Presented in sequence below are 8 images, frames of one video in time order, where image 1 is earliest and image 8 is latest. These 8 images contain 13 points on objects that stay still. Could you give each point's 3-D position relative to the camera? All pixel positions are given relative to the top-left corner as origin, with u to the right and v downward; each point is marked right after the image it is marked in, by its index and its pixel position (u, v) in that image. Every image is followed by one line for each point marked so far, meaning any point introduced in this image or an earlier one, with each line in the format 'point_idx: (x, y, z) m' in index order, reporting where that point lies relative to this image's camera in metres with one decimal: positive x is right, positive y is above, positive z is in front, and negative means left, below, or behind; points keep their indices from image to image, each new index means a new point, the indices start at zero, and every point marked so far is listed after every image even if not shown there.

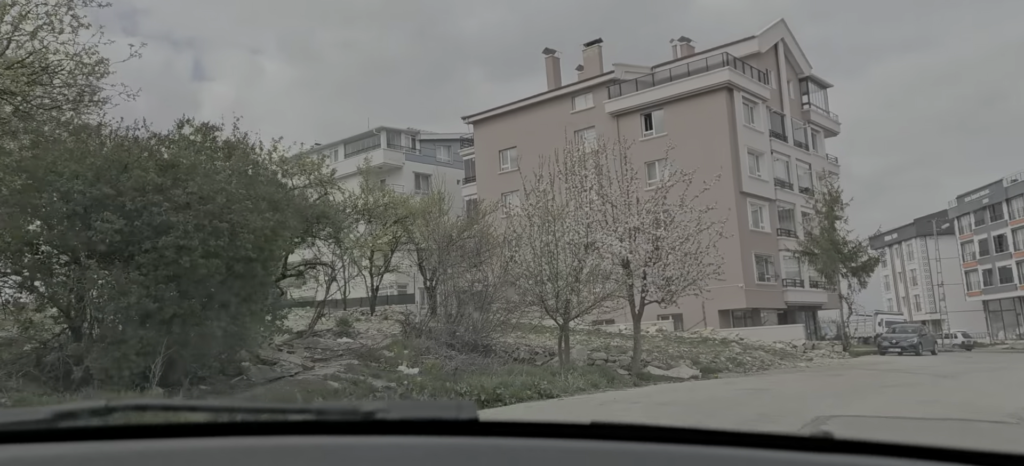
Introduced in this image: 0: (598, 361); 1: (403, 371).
0: (+2.2, -3.3, +19.7) m
1: (-1.9, -2.4, +13.2) m
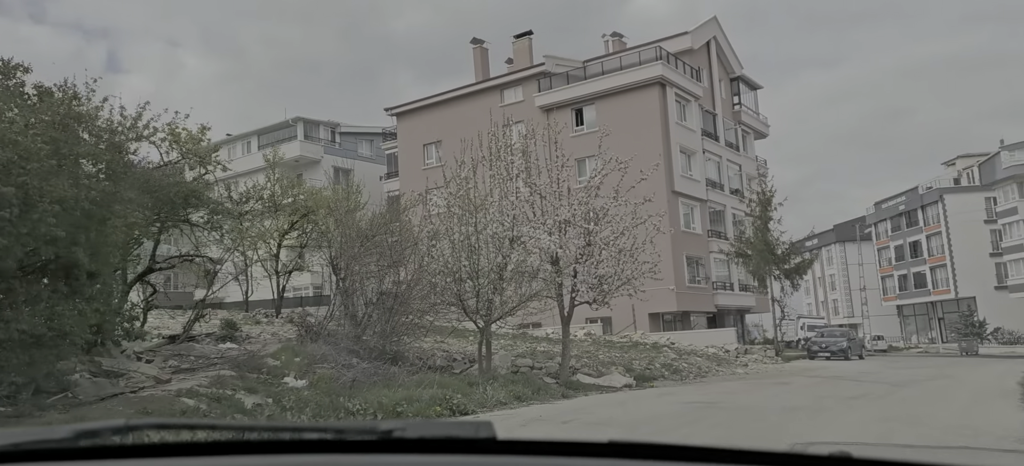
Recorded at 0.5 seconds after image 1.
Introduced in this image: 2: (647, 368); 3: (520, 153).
0: (+0.3, -3.2, +17.9) m
1: (-3.2, -2.1, +11.0) m
2: (+3.3, -3.4, +19.0) m
3: (+0.2, +2.0, +18.5) m
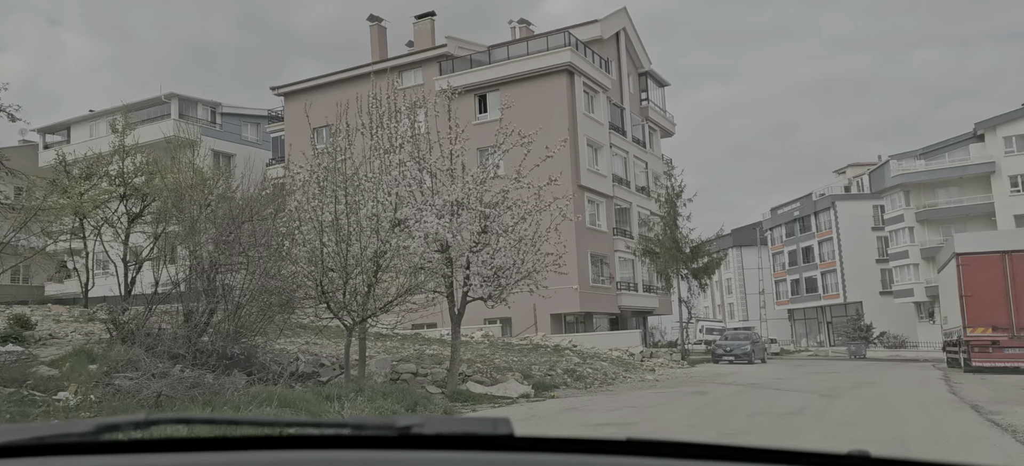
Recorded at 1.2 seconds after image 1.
0: (-2.1, -2.8, +15.2) m
1: (-4.7, -1.7, +8.0) m
2: (+0.7, -3.1, +16.7) m
3: (-2.2, +2.3, +15.8) m
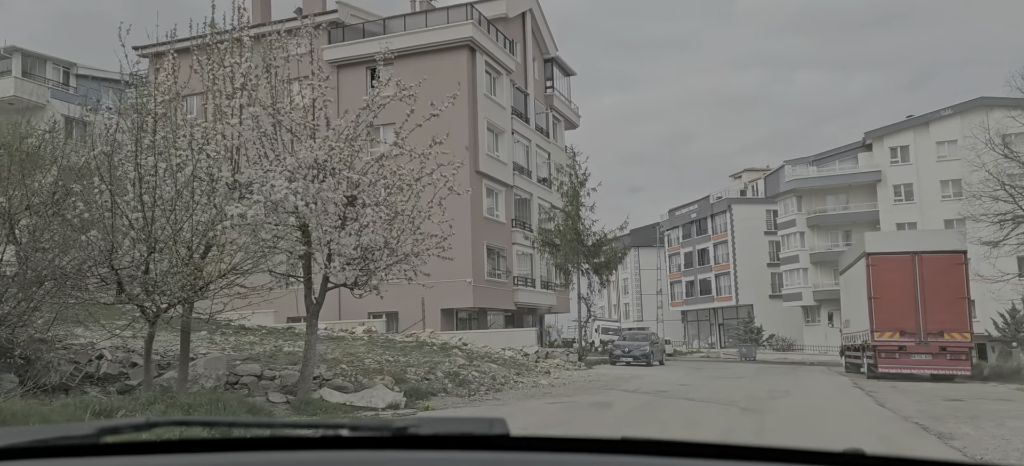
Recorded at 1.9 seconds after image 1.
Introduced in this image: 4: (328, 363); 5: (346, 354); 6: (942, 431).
0: (-4.3, -2.3, +12.2) m
1: (-5.8, -1.2, +4.7) m
2: (-1.6, -2.7, +14.1) m
3: (-4.2, +2.8, +12.8) m
4: (-3.5, -2.5, +14.8) m
5: (-3.7, -2.7, +16.9) m
6: (+5.7, -2.6, +10.2) m
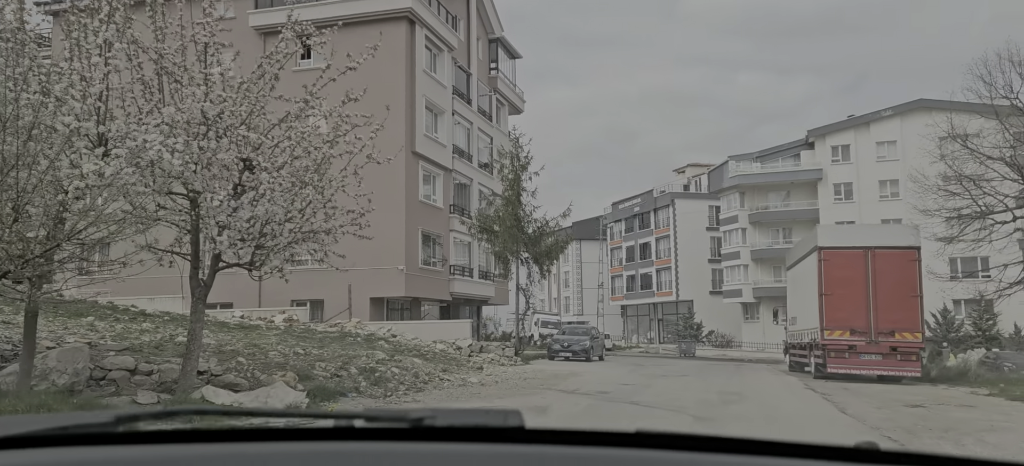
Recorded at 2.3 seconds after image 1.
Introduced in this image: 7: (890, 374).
0: (-5.3, -1.9, +10.2) m
1: (-6.3, -0.8, +2.6) m
2: (-2.8, -2.3, +12.3) m
3: (-5.2, +3.2, +10.8) m
4: (-4.8, -2.0, +12.8) m
5: (-5.1, -2.2, +14.9) m
6: (+4.7, -2.4, +8.9) m
7: (+9.7, -3.6, +19.7) m
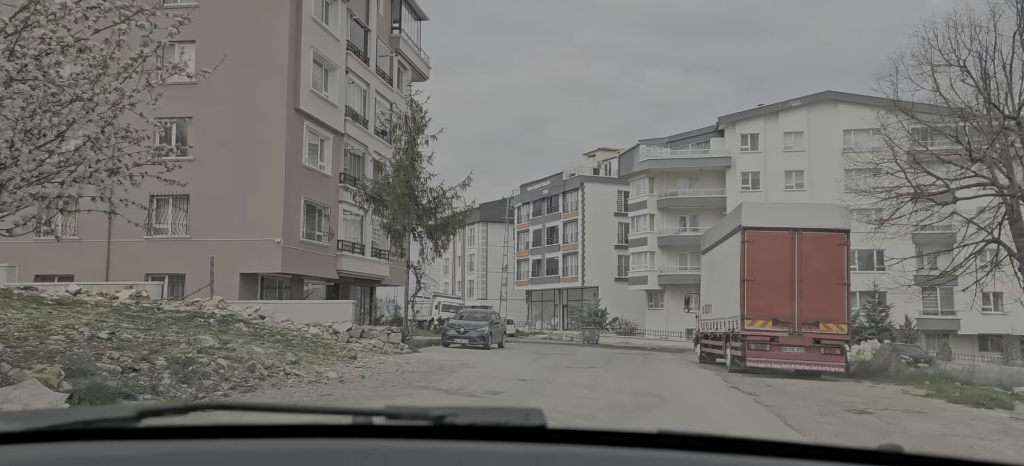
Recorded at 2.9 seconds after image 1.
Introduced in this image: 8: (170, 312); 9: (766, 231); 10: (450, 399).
0: (-6.7, -1.2, +6.7) m
1: (-6.8, -0.2, -1.0) m
2: (-4.5, -1.6, +9.0) m
3: (-6.5, +3.9, +7.1) m
4: (-6.5, -1.3, +9.3) m
5: (-7.0, -1.4, +11.4) m
6: (+3.4, -2.1, +6.6) m
7: (+7.0, -3.2, +17.9) m
8: (-8.5, -1.9, +19.0) m
9: (+6.0, 0.0, +18.1) m
10: (-0.9, -2.2, +10.4) m
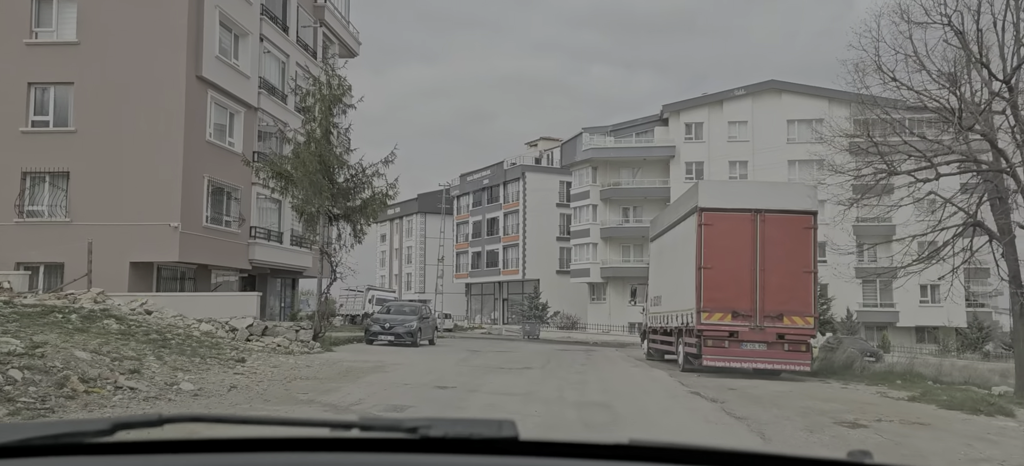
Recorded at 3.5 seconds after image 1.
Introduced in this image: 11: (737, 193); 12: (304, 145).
0: (-7.4, -0.8, +3.7) m
1: (-6.8, +0.1, -4.0) m
2: (-5.3, -1.3, +6.2) m
3: (-7.1, +4.3, +4.1) m
4: (-7.4, -0.9, +6.3) m
5: (-8.0, -1.0, +8.3) m
6: (+2.7, -1.8, +4.3) m
7: (+5.5, -2.8, +15.9) m
8: (-10.0, -1.5, +15.8) m
9: (+4.5, +0.4, +16.0) m
10: (-1.9, -1.9, +7.8) m
11: (+4.7, +0.8, +16.1) m
12: (-5.3, +2.2, +19.8) m
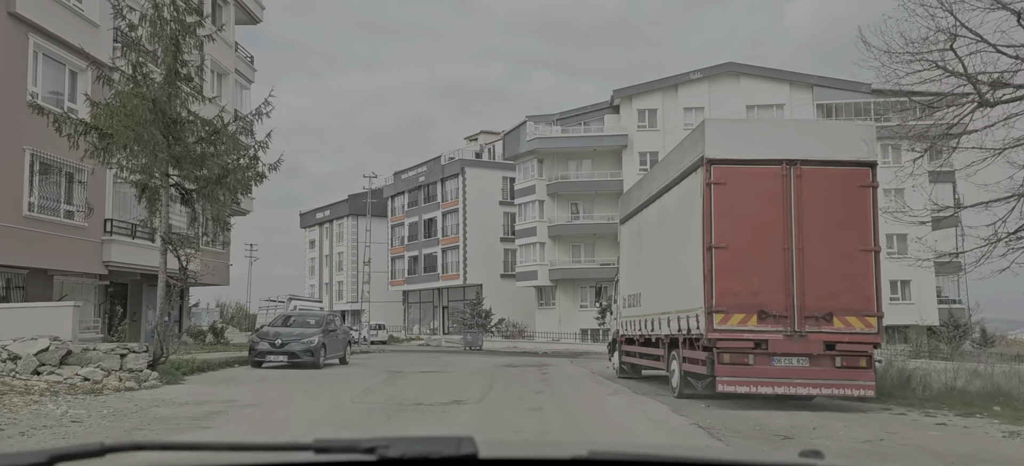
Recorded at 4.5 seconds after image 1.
0: (-7.6, -0.4, -2.3) m
1: (-6.5, +0.6, -9.9) m
2: (-5.7, -0.8, +0.3) m
3: (-7.5, +4.7, -1.8) m
4: (-7.8, -0.5, +0.3) m
5: (-8.6, -0.6, +2.3) m
6: (+2.4, -1.1, -0.9) m
7: (+4.4, -2.2, +10.8) m
8: (-11.1, -1.2, +9.6) m
9: (+3.3, +0.9, +10.9) m
10: (-2.4, -1.4, +2.2) m
11: (+3.6, +1.4, +10.9) m
12: (-6.7, +2.6, +13.9) m
